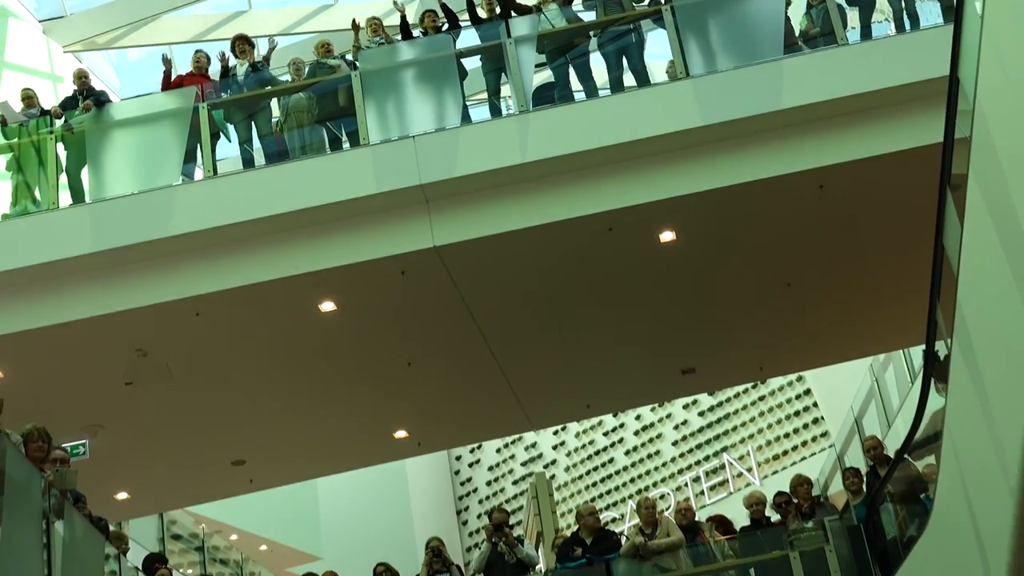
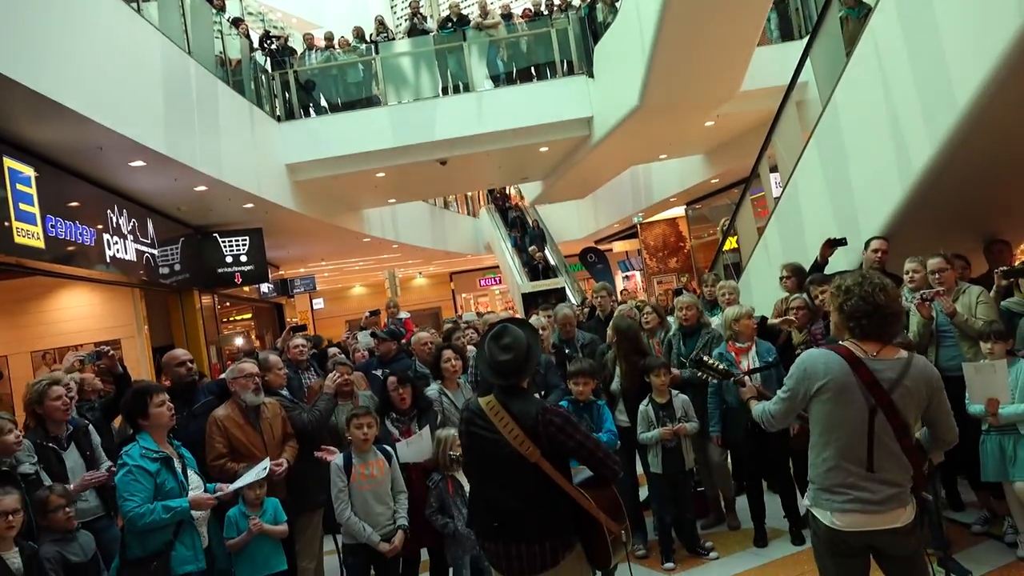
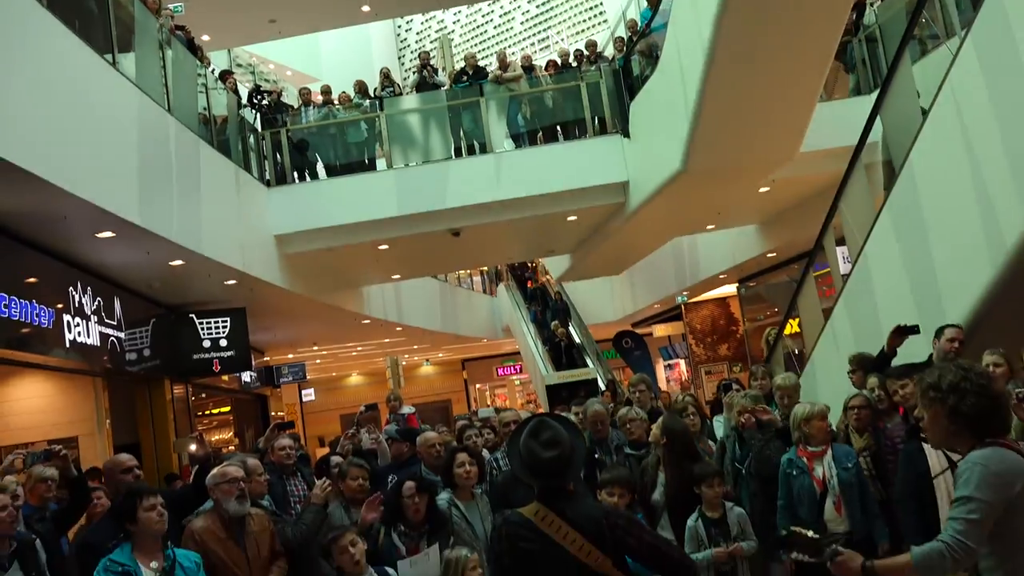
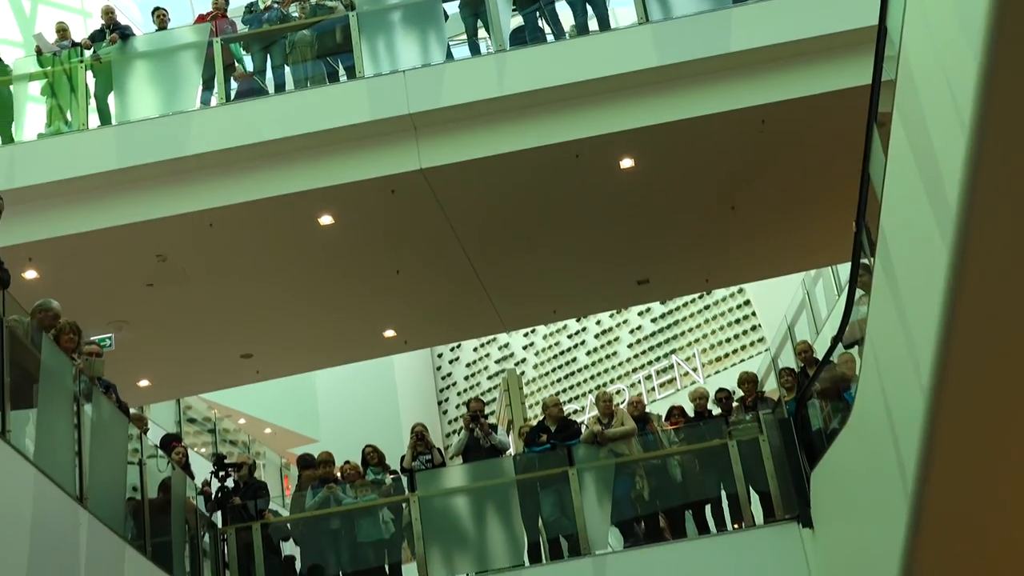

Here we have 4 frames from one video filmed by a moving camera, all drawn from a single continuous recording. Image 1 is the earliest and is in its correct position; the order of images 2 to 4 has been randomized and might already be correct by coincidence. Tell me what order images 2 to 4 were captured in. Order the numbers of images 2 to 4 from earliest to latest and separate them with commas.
4, 3, 2
